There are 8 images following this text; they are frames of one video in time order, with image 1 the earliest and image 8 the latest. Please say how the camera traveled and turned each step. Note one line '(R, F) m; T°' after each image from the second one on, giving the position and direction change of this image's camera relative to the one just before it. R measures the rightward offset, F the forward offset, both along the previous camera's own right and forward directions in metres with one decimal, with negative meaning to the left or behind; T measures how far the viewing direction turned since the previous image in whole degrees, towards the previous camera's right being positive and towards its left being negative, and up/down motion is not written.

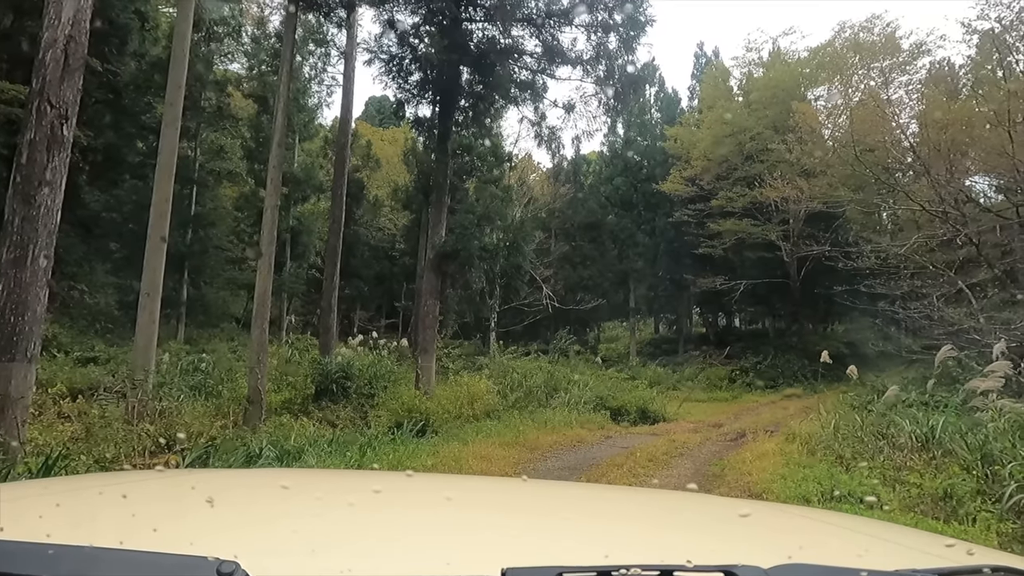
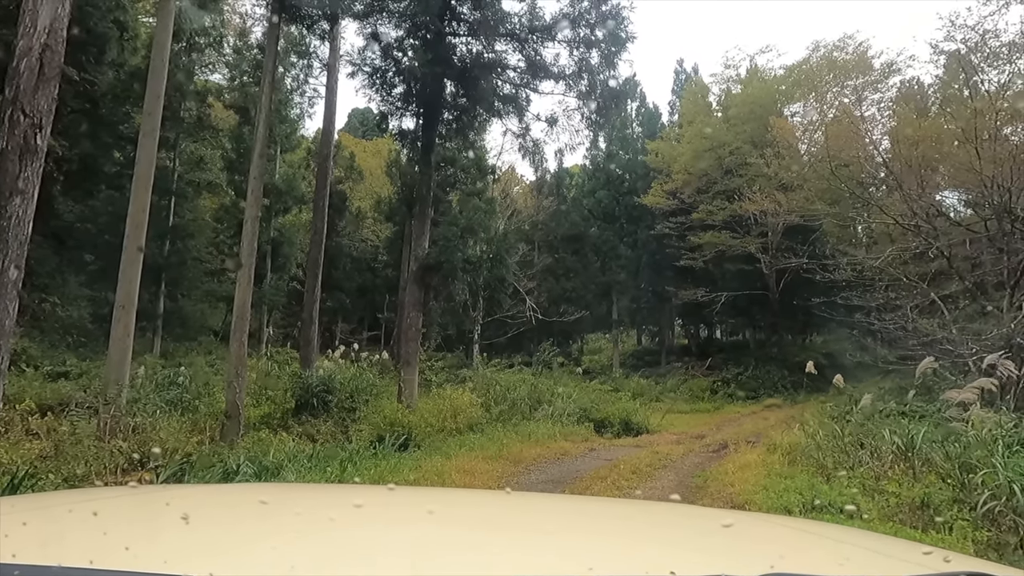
(0.0, 0.0) m; +2°
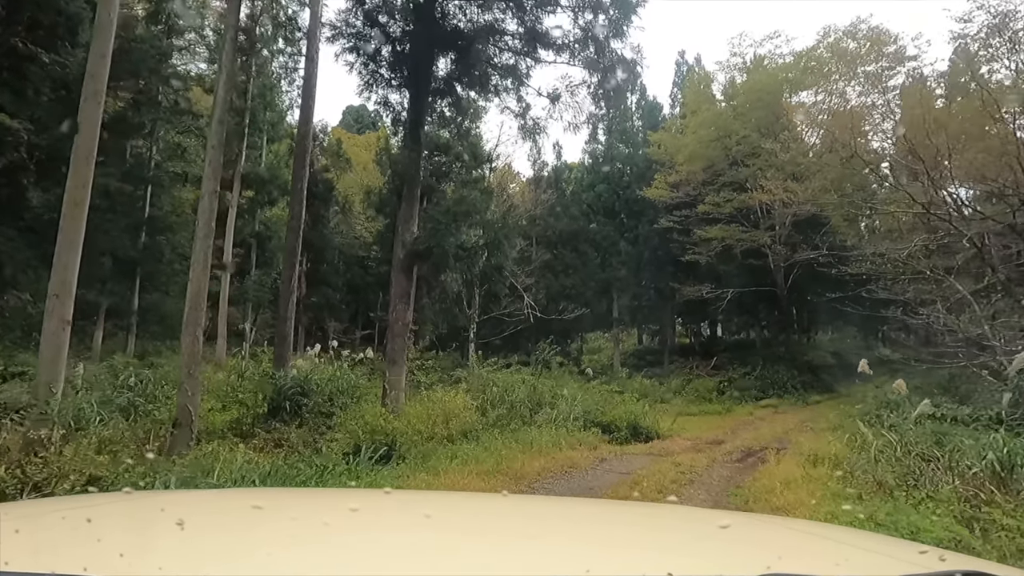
(0.0, +0.5) m; 0°
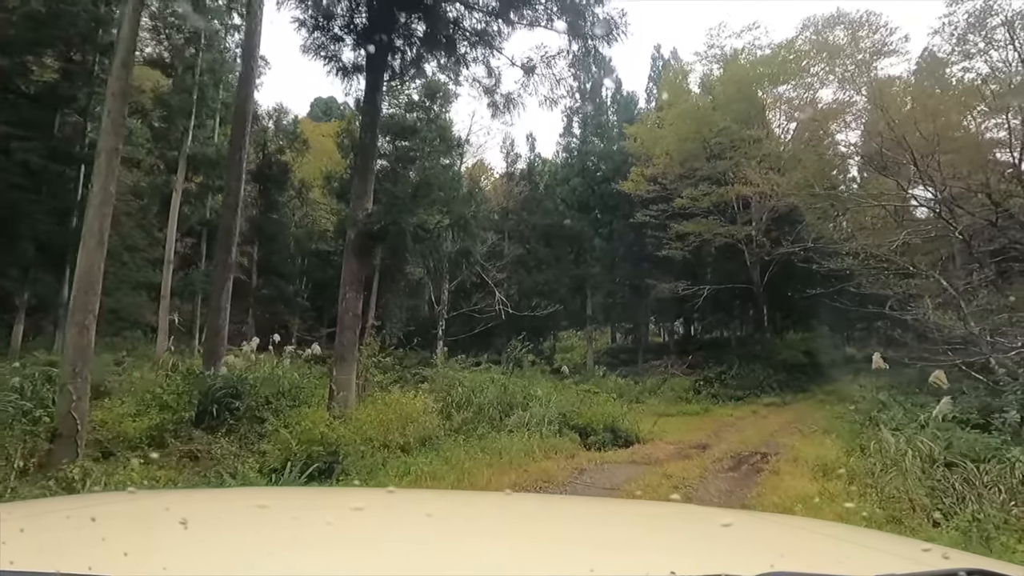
(0.0, +0.5) m; +3°
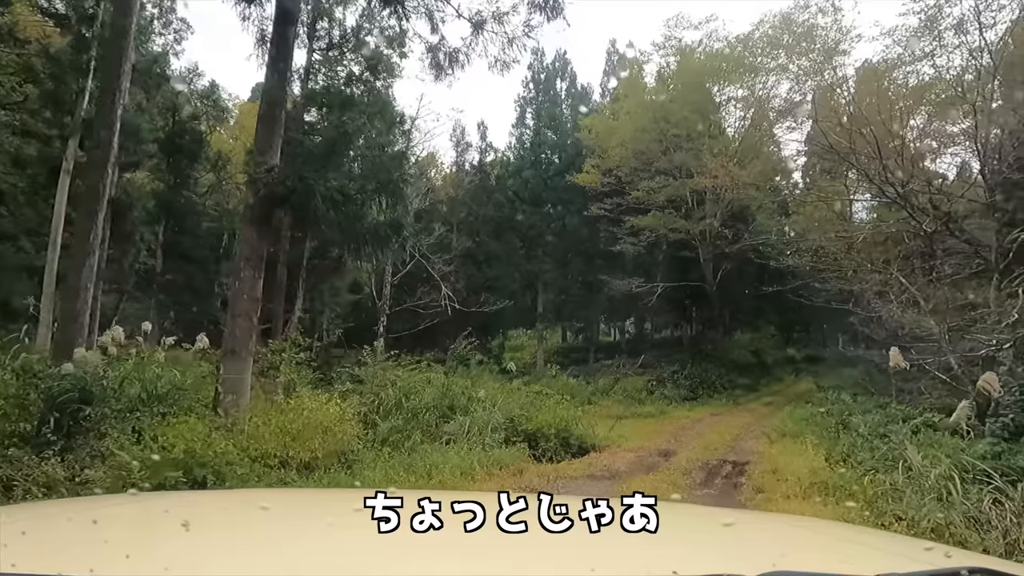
(+0.1, +0.6) m; +5°
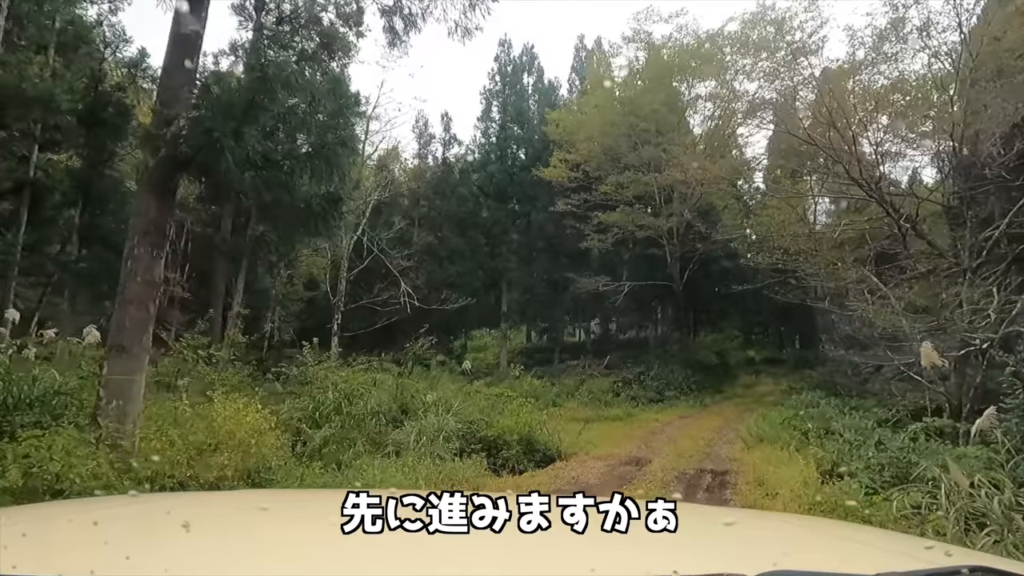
(0.0, +0.4) m; +4°
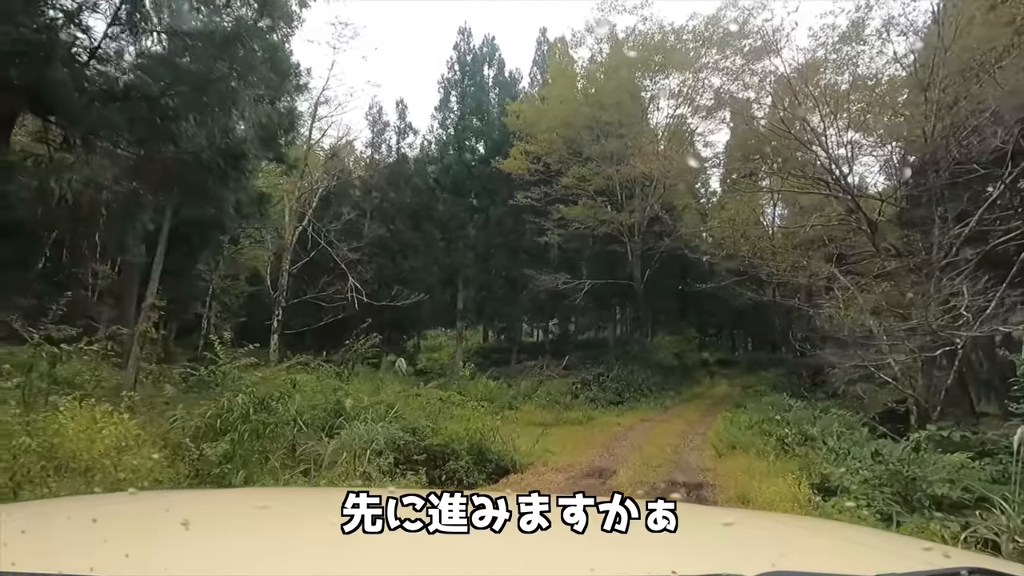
(+0.1, +0.5) m; +4°
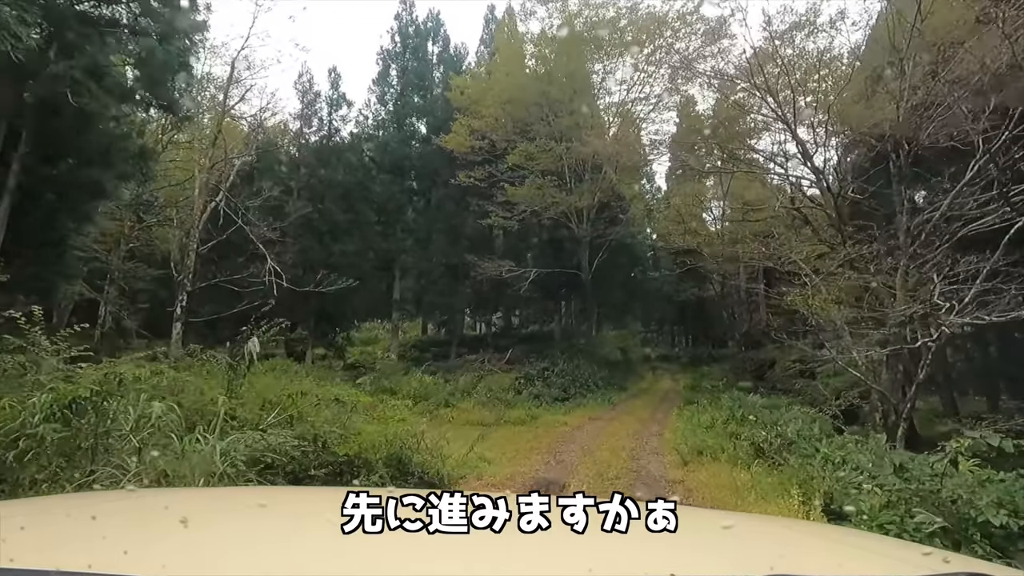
(+0.1, +0.7) m; +6°
